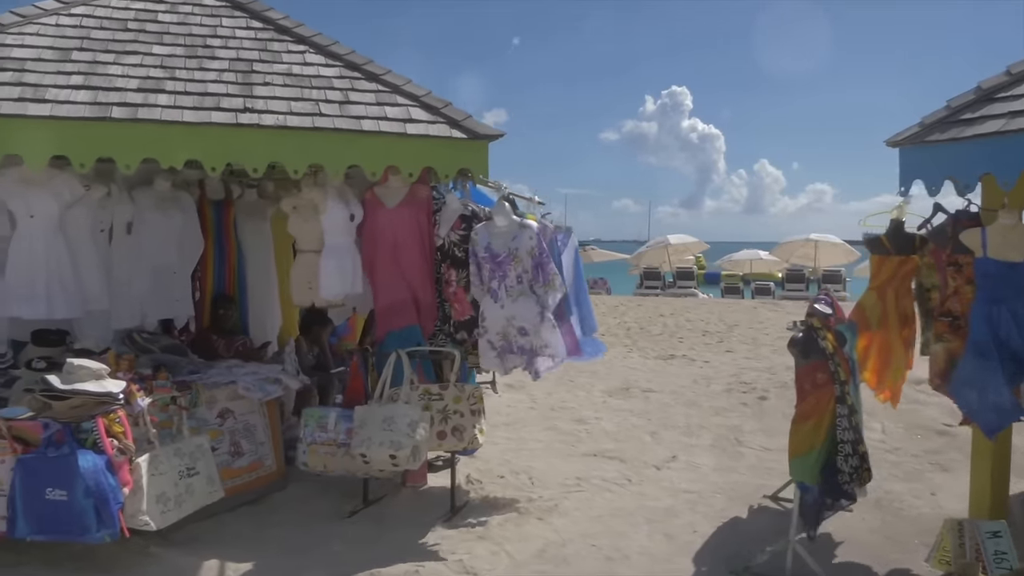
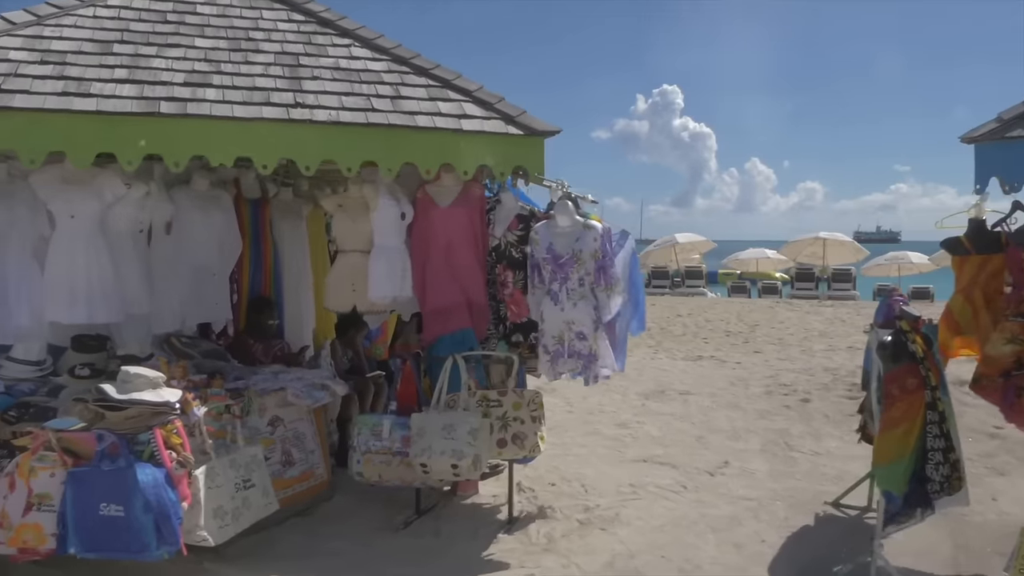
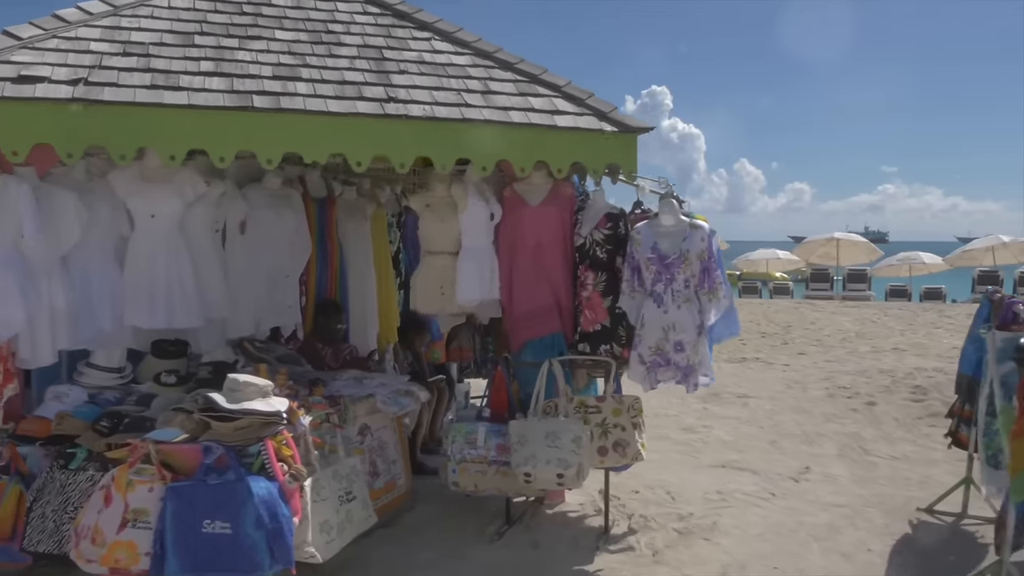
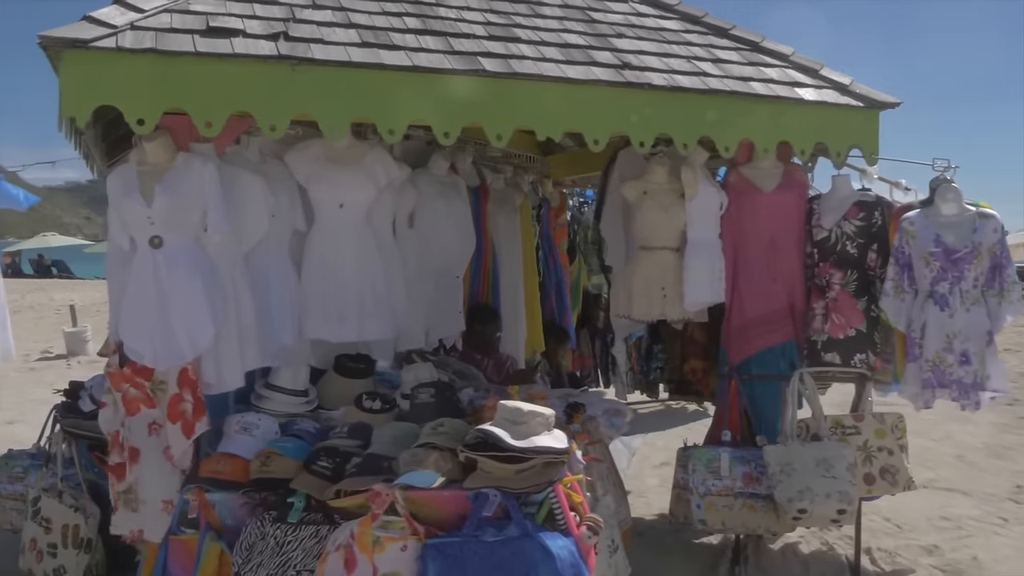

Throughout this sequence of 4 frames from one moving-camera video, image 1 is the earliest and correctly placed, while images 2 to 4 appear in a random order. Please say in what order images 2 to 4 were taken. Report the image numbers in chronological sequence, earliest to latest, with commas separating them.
2, 3, 4
